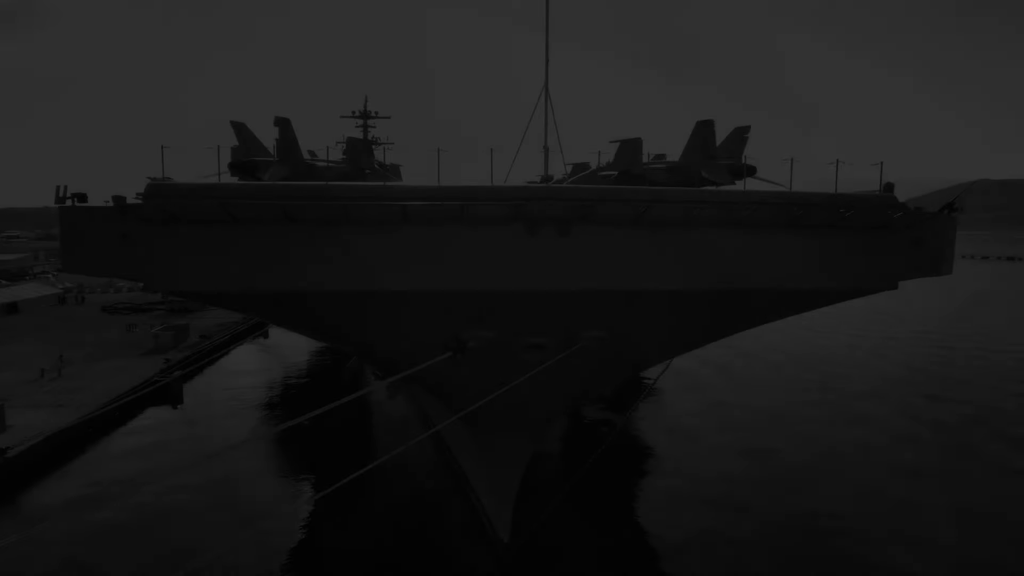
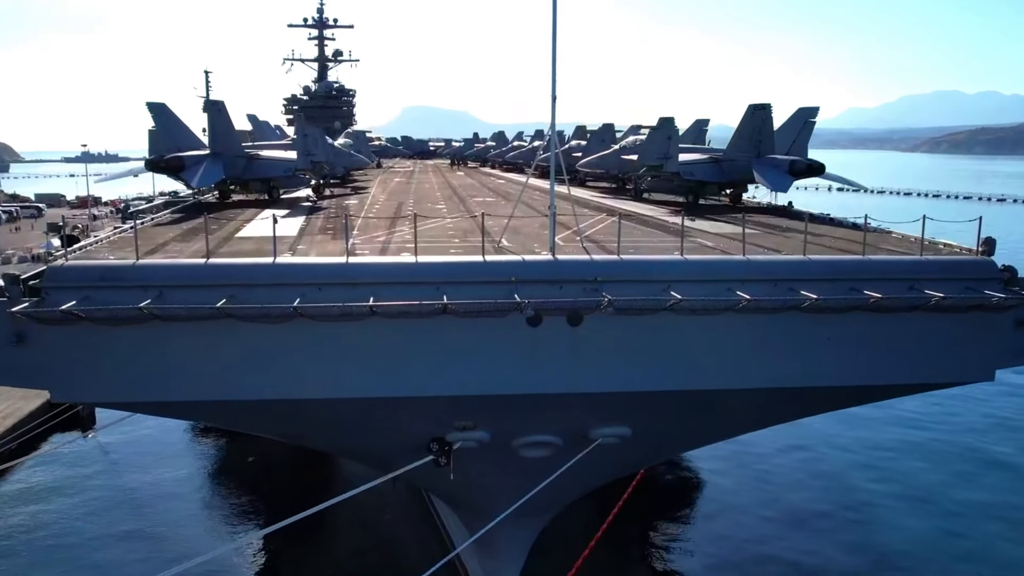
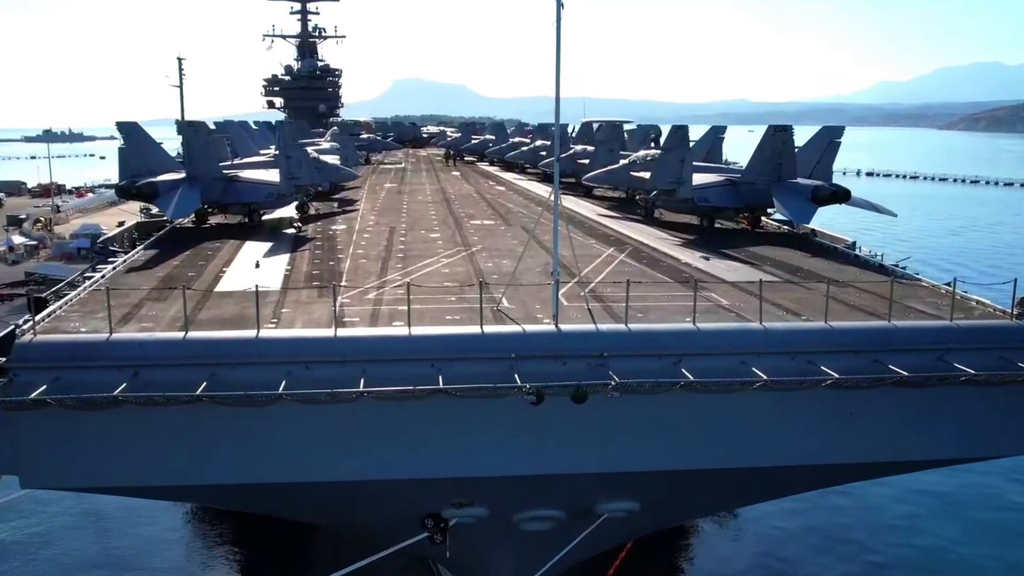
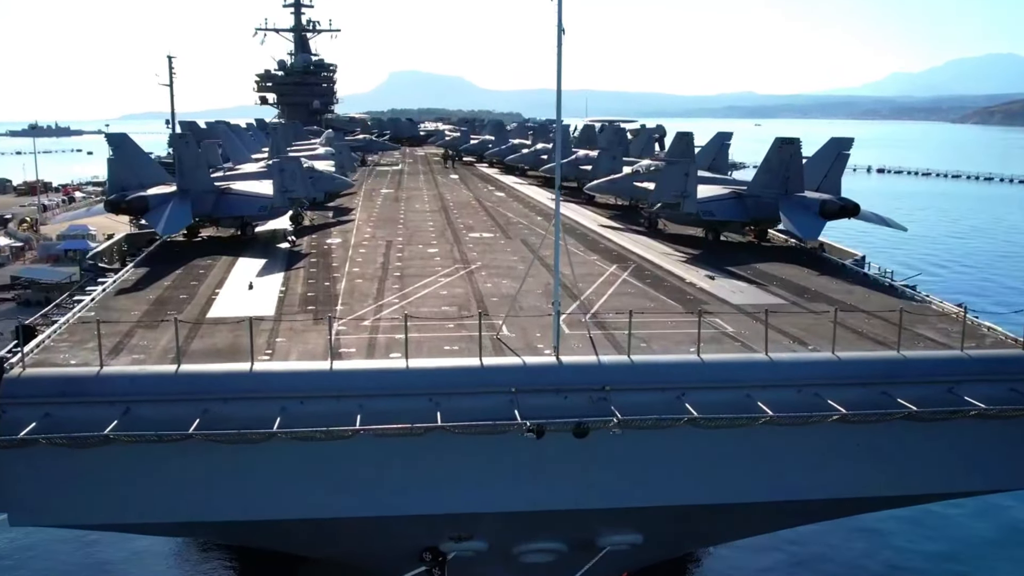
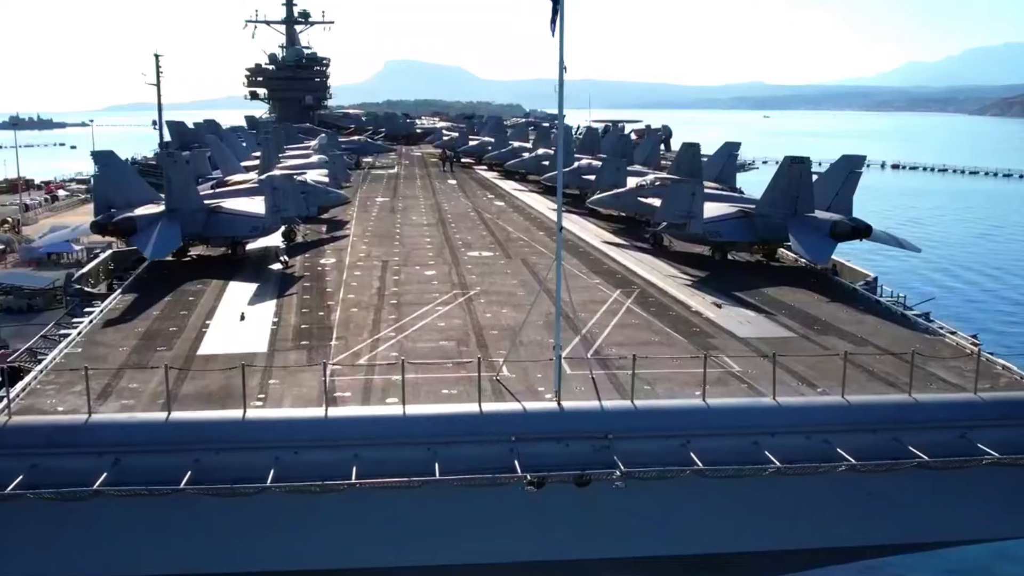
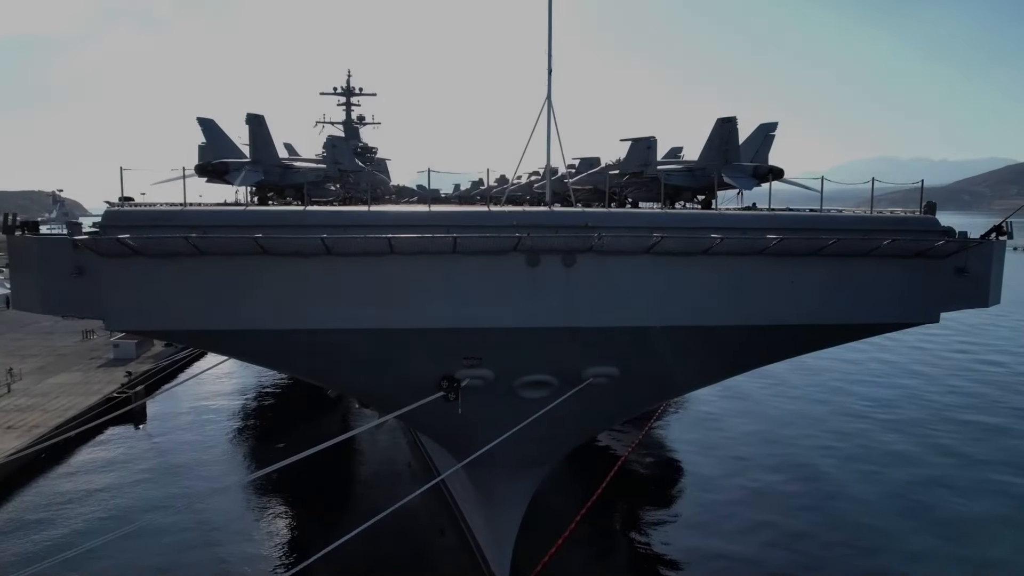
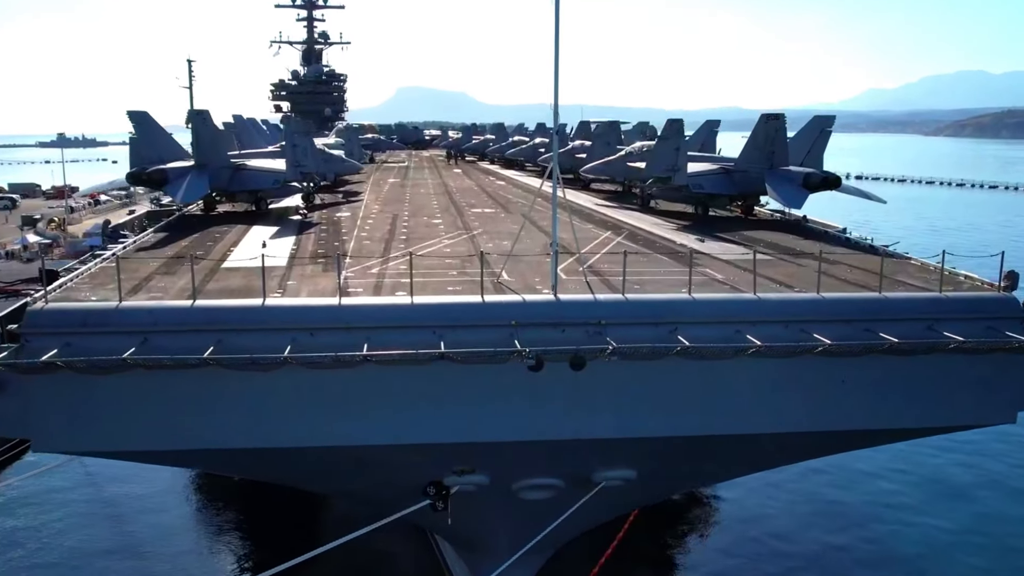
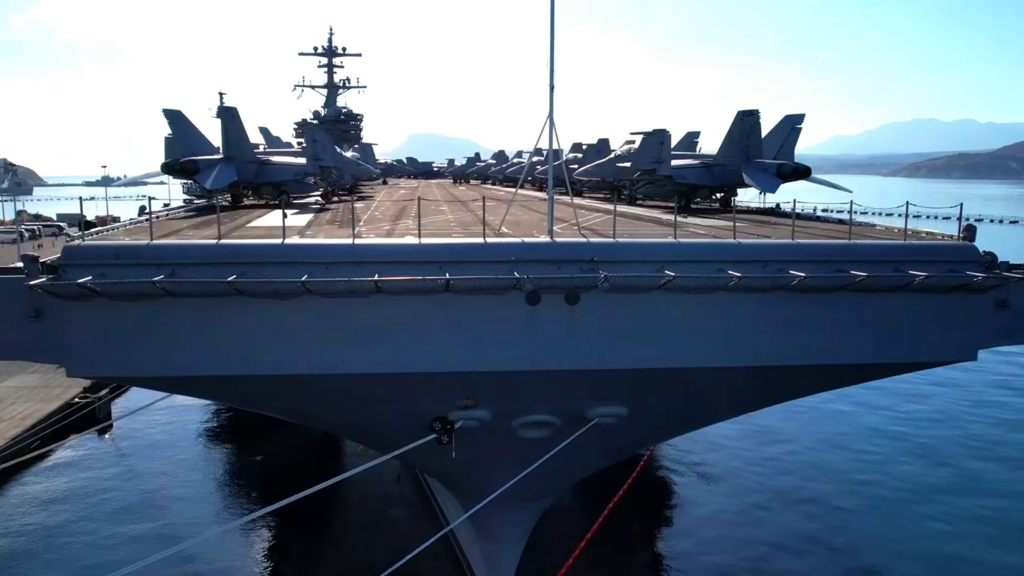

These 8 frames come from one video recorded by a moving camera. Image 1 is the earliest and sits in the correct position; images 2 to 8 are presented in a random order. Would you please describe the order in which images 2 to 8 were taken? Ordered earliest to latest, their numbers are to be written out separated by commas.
6, 8, 2, 7, 3, 4, 5
